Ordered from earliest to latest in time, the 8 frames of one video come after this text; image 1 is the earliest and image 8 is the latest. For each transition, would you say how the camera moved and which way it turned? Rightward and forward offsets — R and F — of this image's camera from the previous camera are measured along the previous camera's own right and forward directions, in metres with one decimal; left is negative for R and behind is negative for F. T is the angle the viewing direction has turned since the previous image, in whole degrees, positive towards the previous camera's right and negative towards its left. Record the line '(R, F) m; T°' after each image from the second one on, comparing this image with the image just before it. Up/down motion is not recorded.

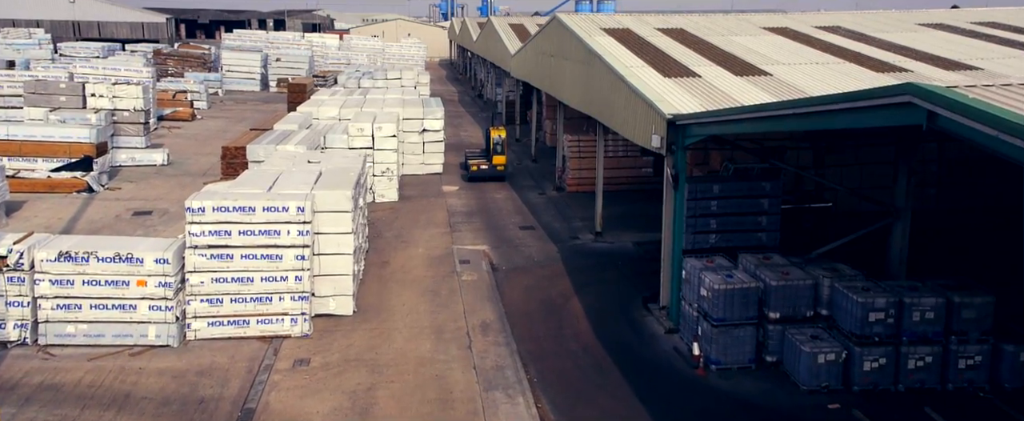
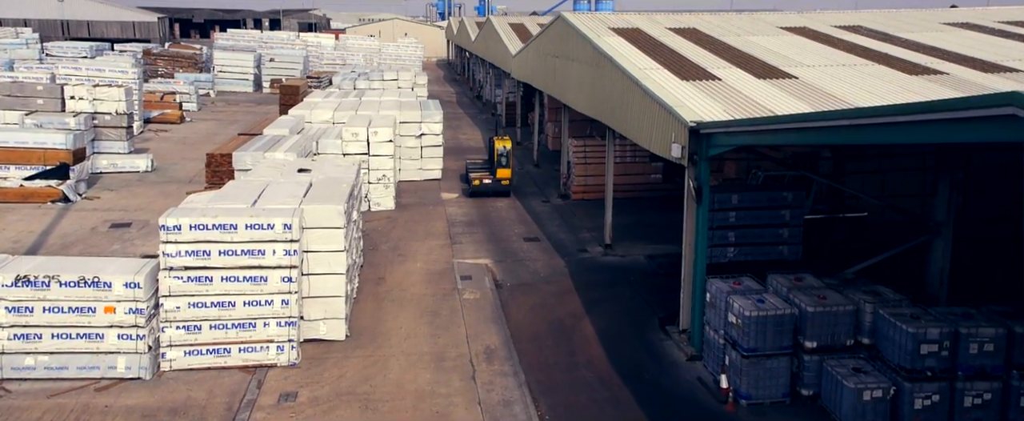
(-0.2, +1.3) m; 0°
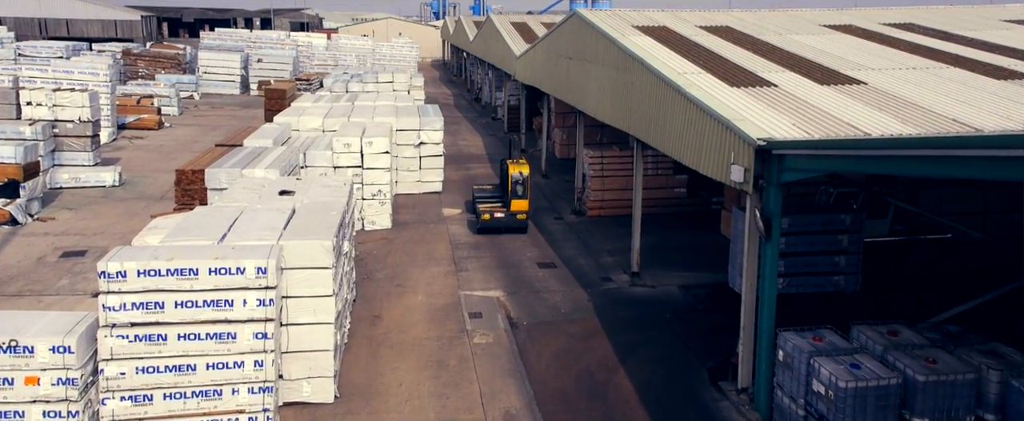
(-0.4, +2.6) m; 0°
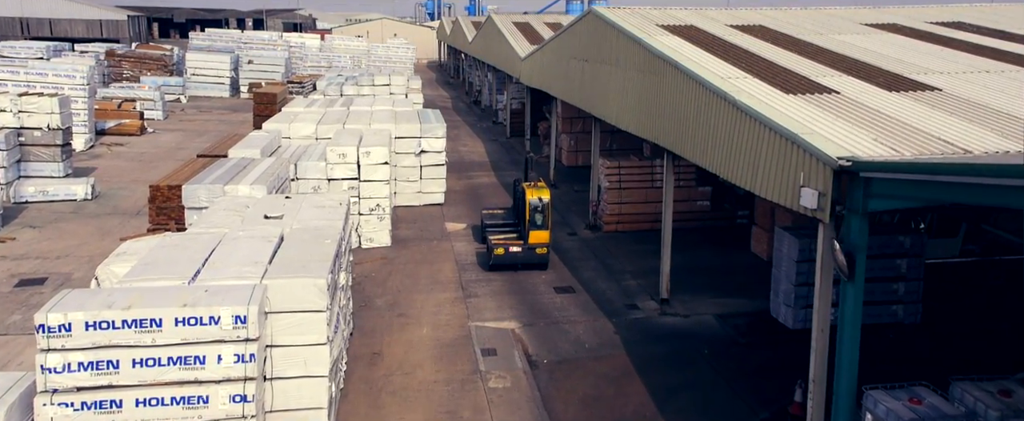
(-0.4, +1.9) m; 0°
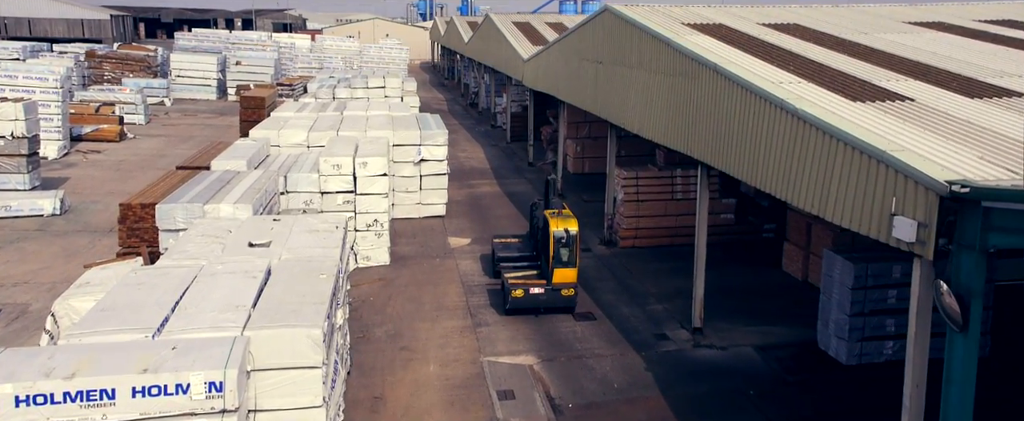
(-0.4, +1.7) m; +1°
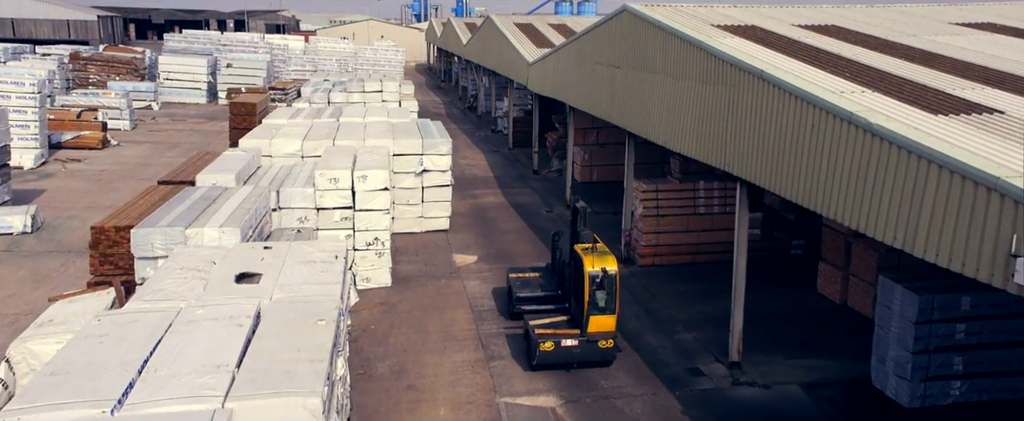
(-0.4, +1.5) m; 0°
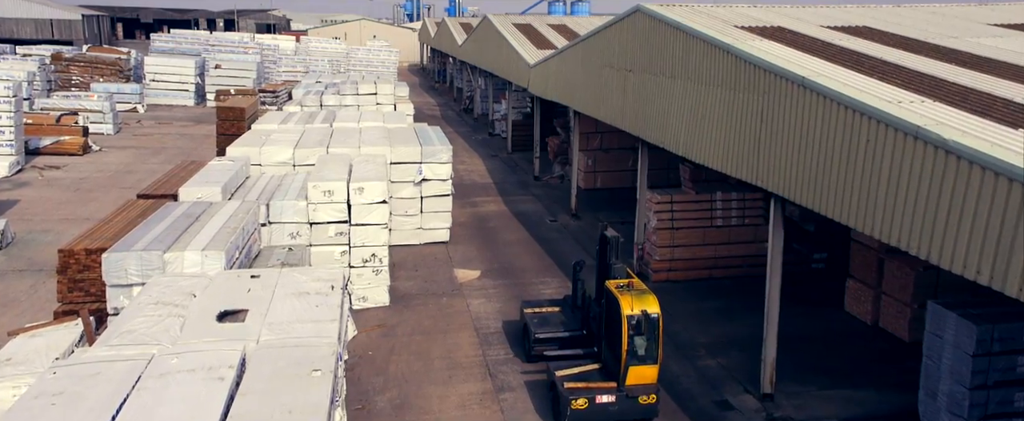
(-0.3, +1.2) m; +1°
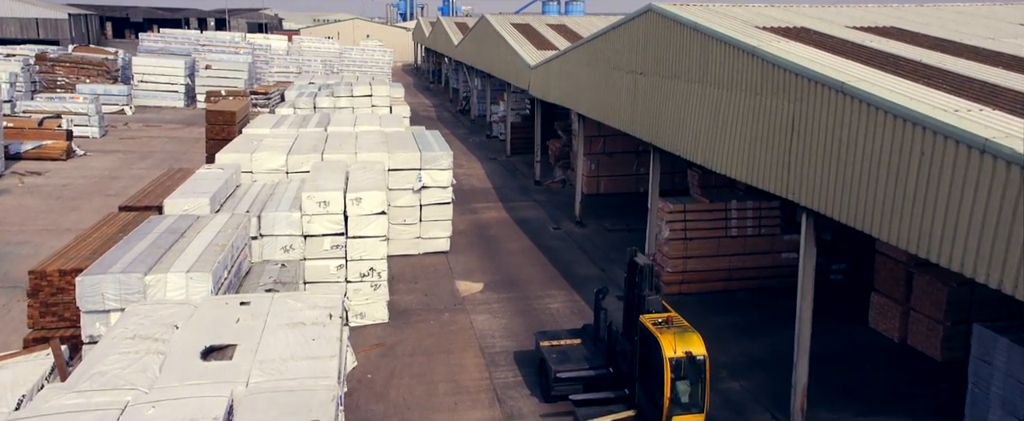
(-0.2, +0.9) m; 0°
